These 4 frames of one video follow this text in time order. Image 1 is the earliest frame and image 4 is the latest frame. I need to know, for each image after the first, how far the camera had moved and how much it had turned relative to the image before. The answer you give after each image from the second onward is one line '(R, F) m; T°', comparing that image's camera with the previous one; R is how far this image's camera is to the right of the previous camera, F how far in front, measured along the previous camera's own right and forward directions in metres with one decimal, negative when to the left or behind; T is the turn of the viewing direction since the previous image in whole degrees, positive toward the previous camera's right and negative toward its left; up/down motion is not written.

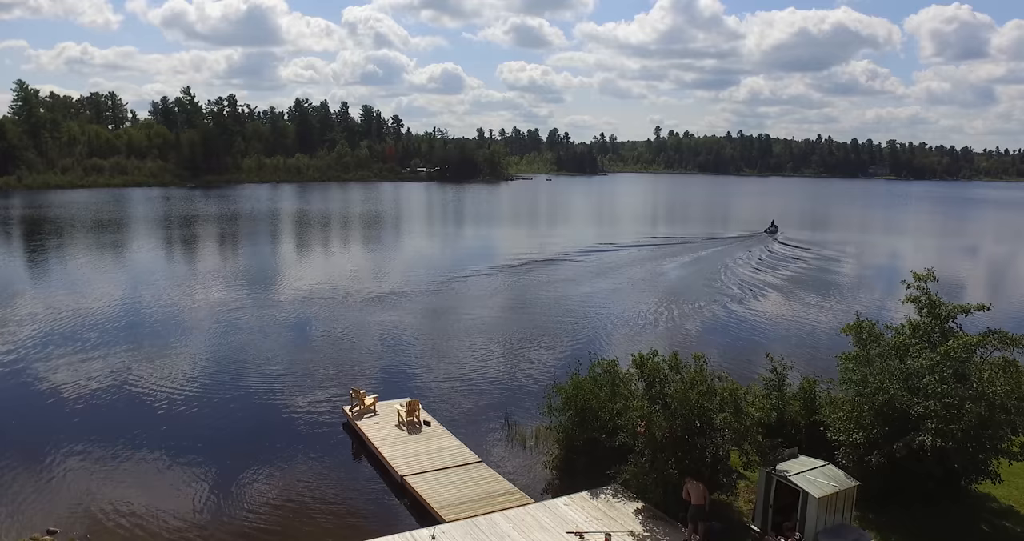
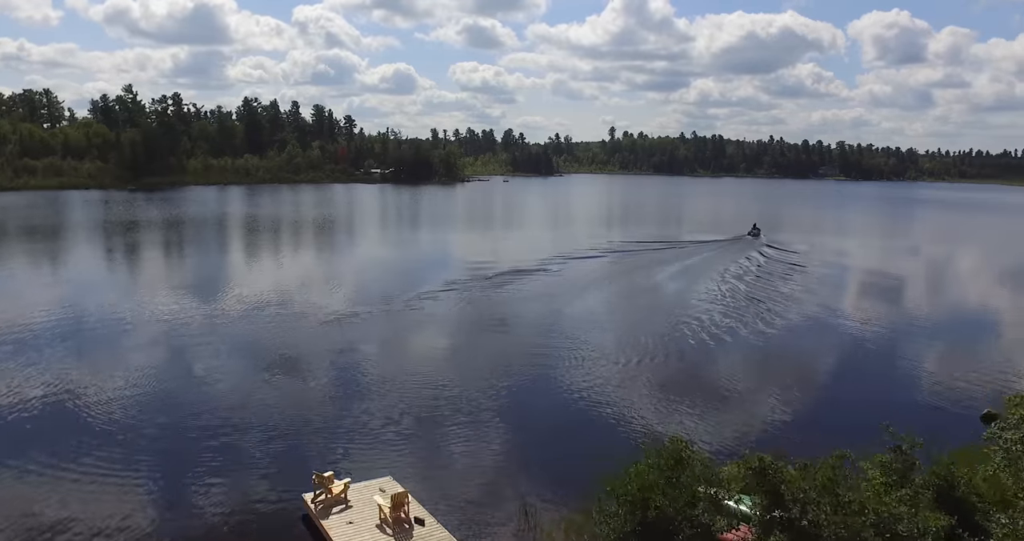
(-0.2, +0.9) m; +3°
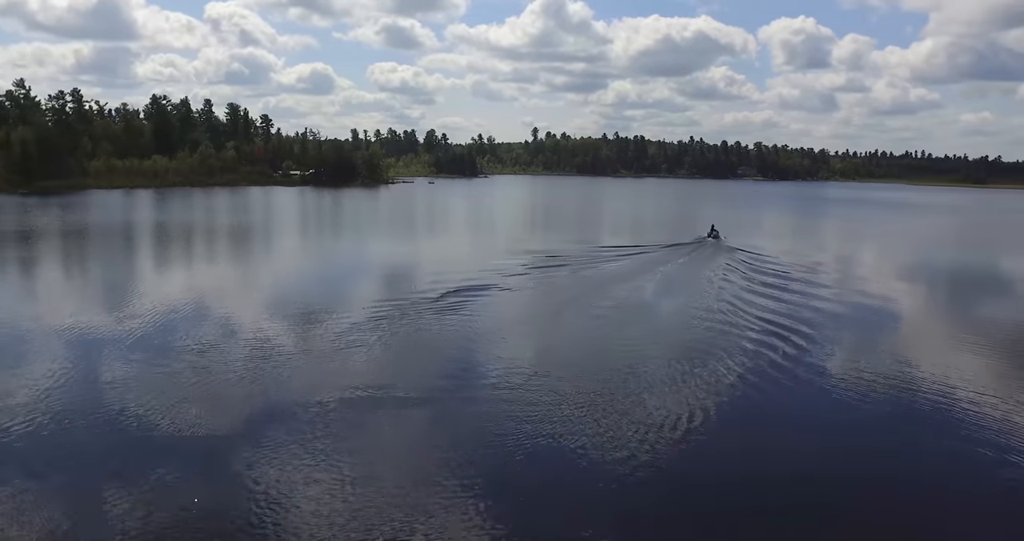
(-0.3, +1.3) m; +5°
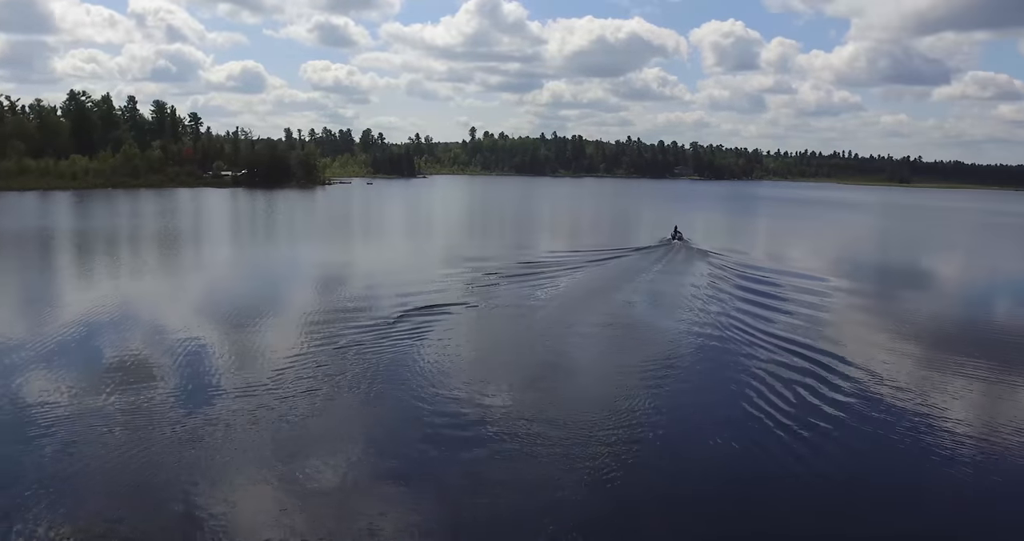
(-0.3, +1.2) m; +4°
